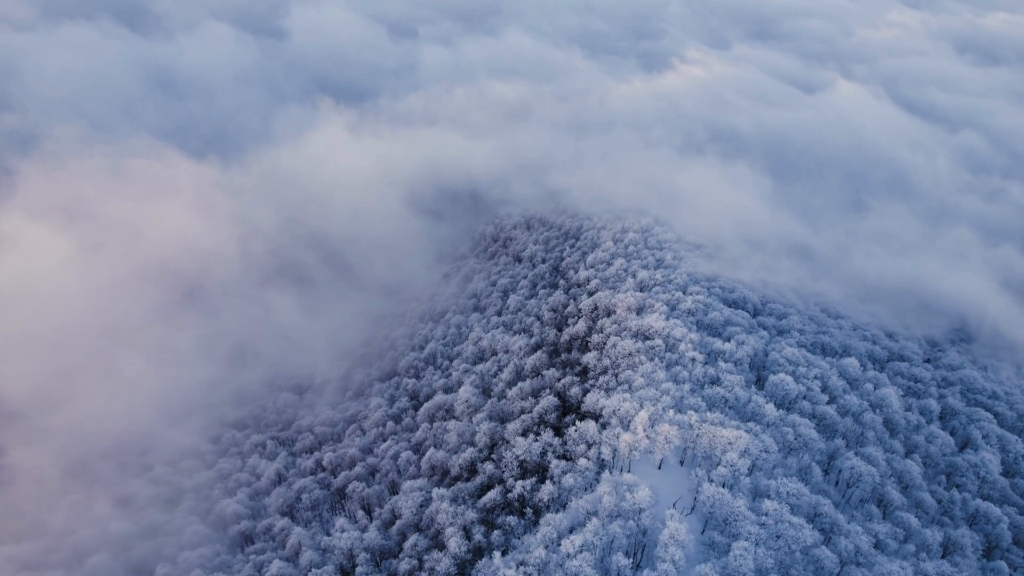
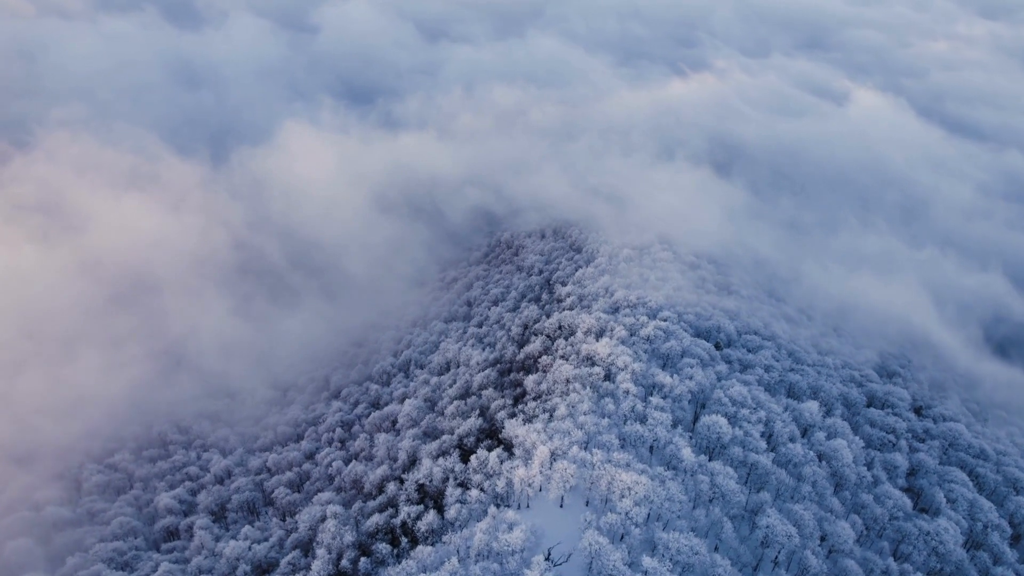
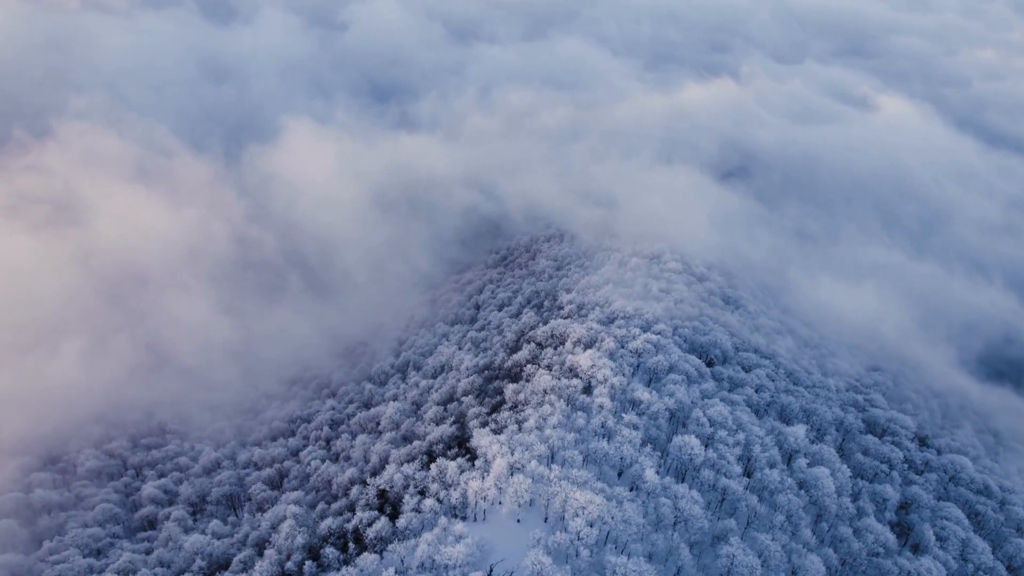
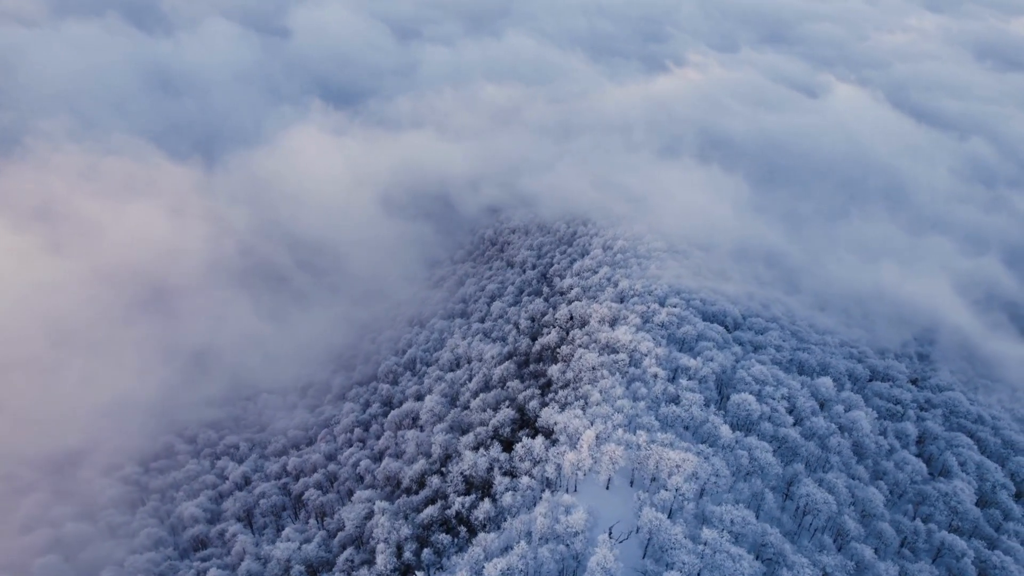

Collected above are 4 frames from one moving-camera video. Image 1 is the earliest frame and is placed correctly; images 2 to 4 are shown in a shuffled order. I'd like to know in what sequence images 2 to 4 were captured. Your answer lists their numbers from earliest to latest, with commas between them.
4, 2, 3
